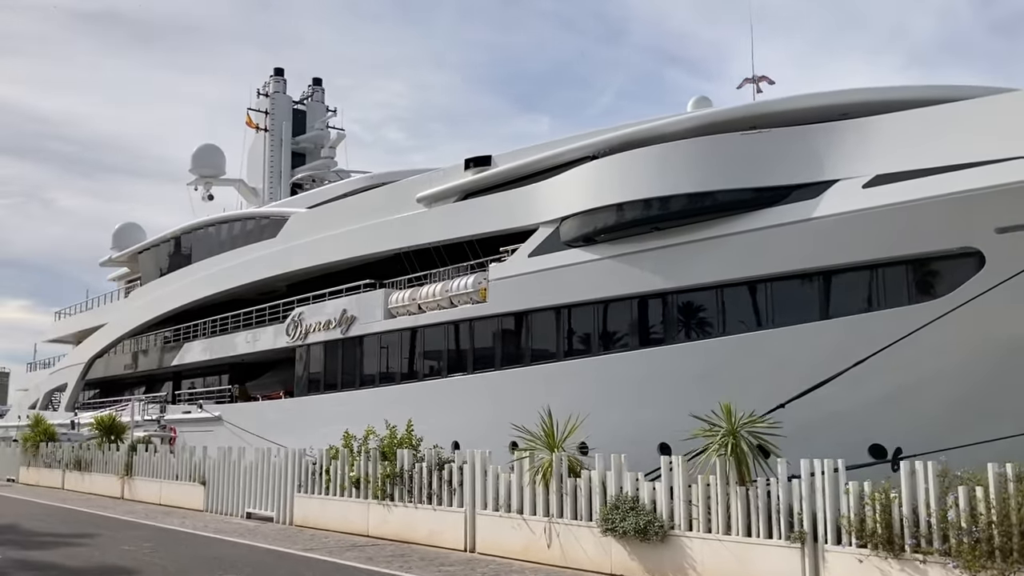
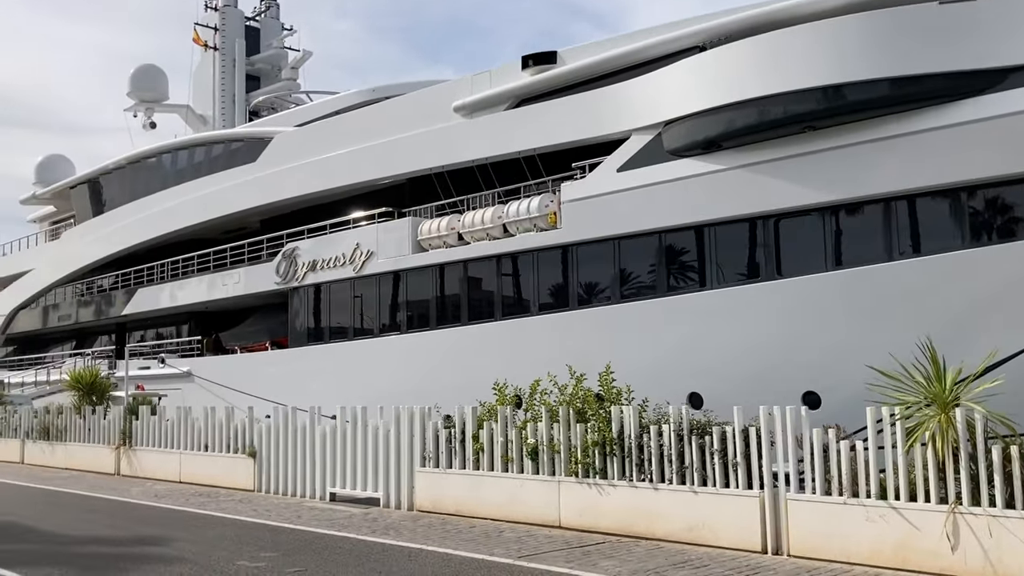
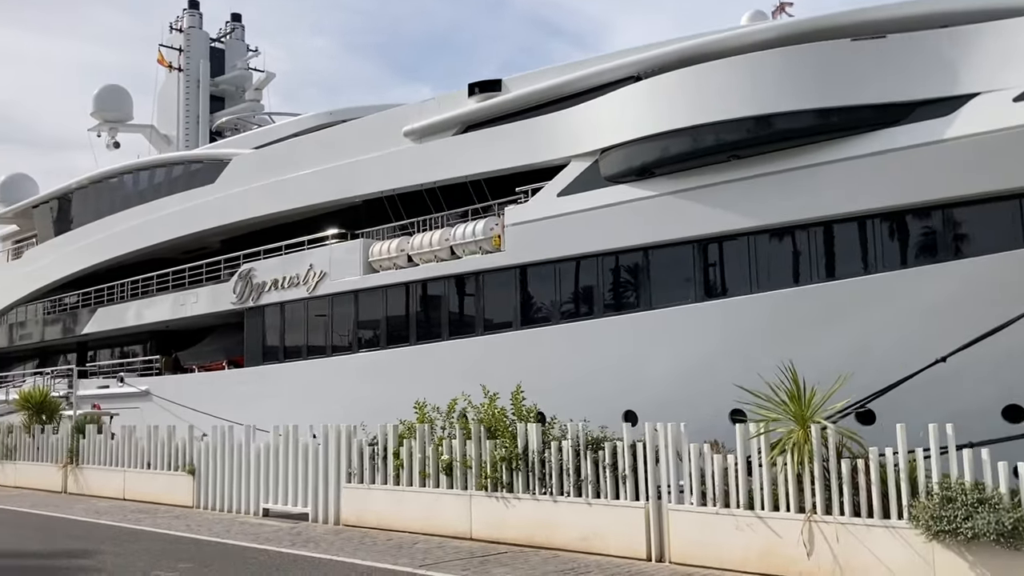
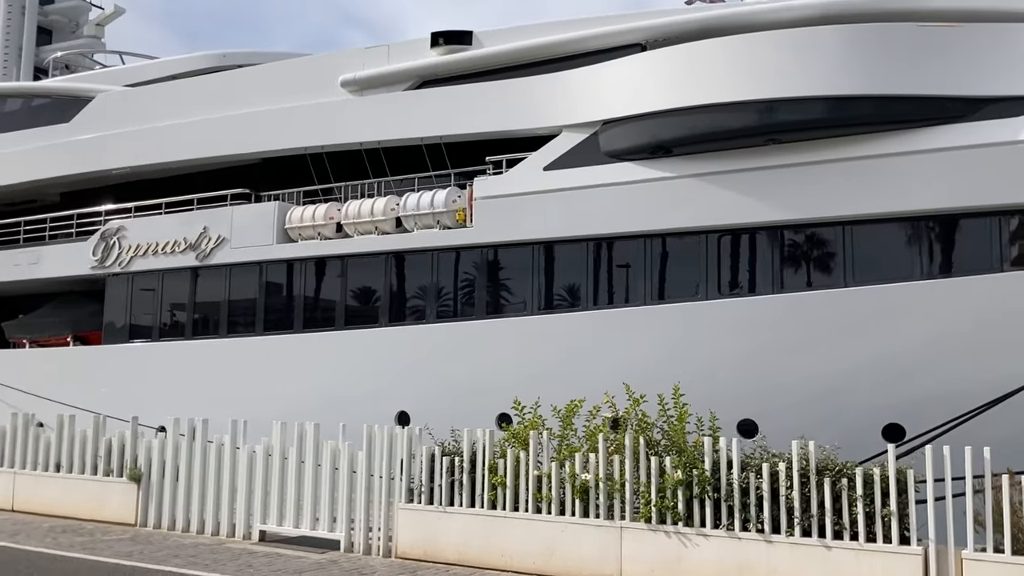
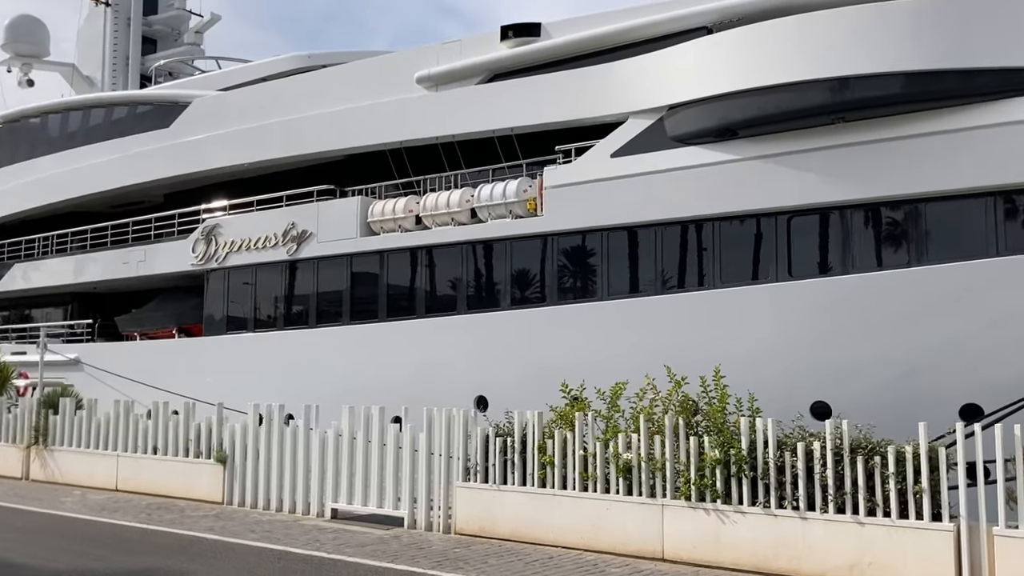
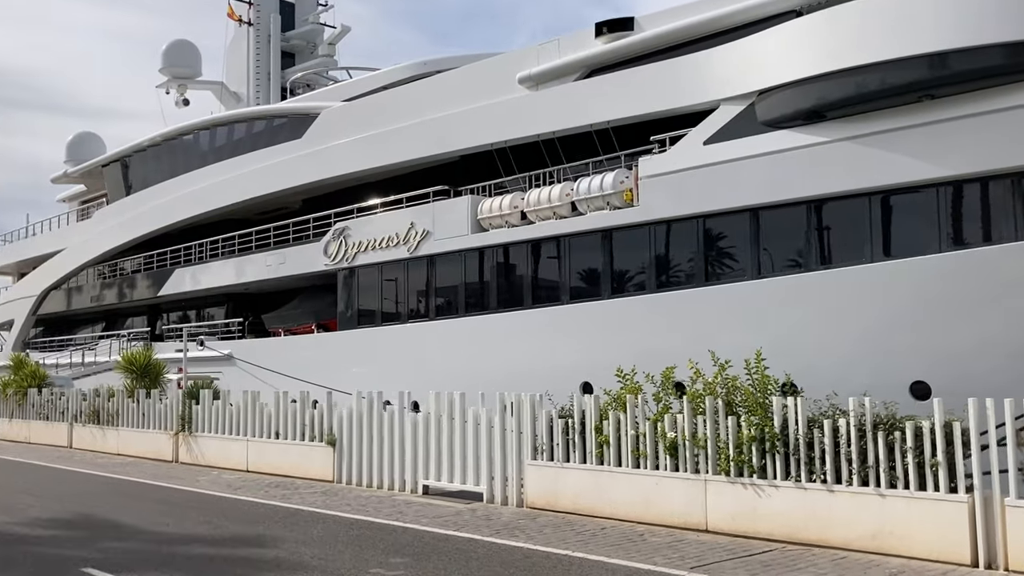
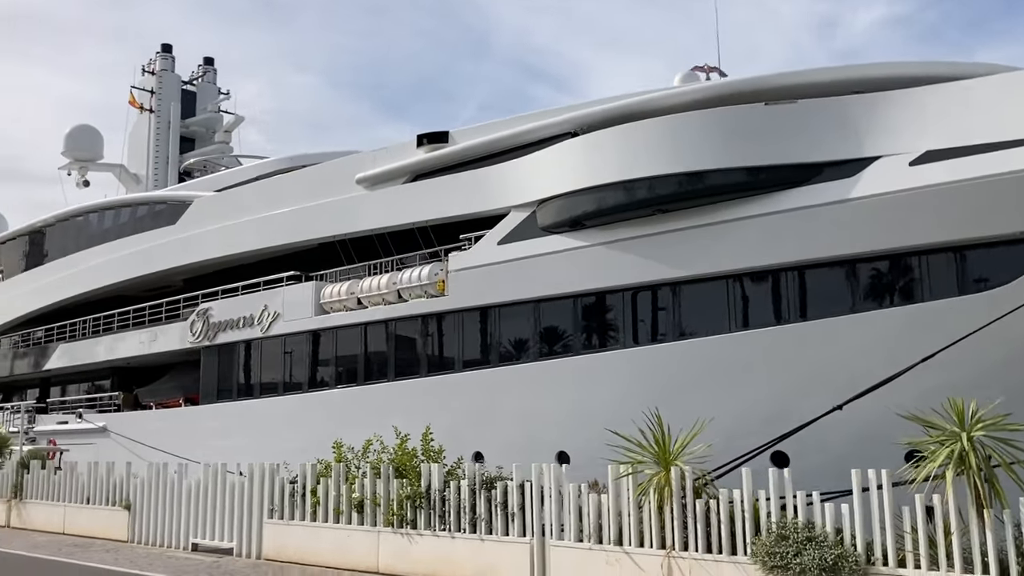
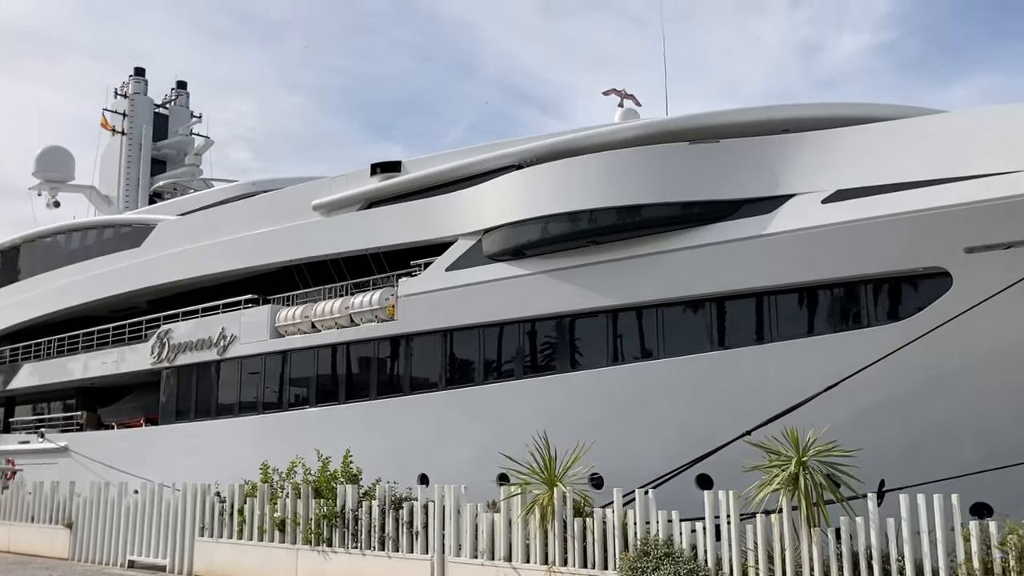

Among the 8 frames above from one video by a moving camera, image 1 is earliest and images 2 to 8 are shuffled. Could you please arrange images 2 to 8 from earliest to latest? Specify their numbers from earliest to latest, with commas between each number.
8, 7, 3, 2, 6, 5, 4
